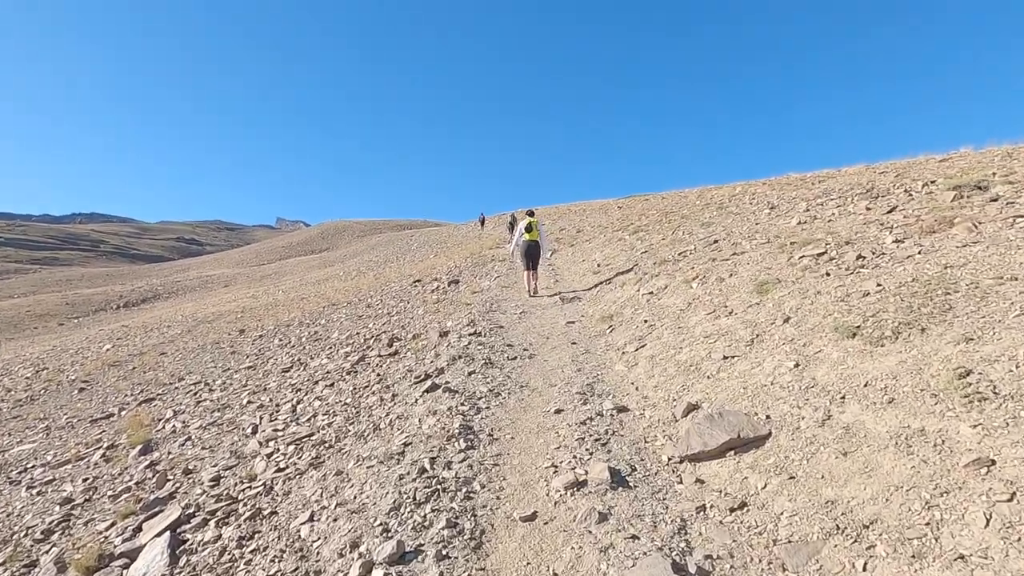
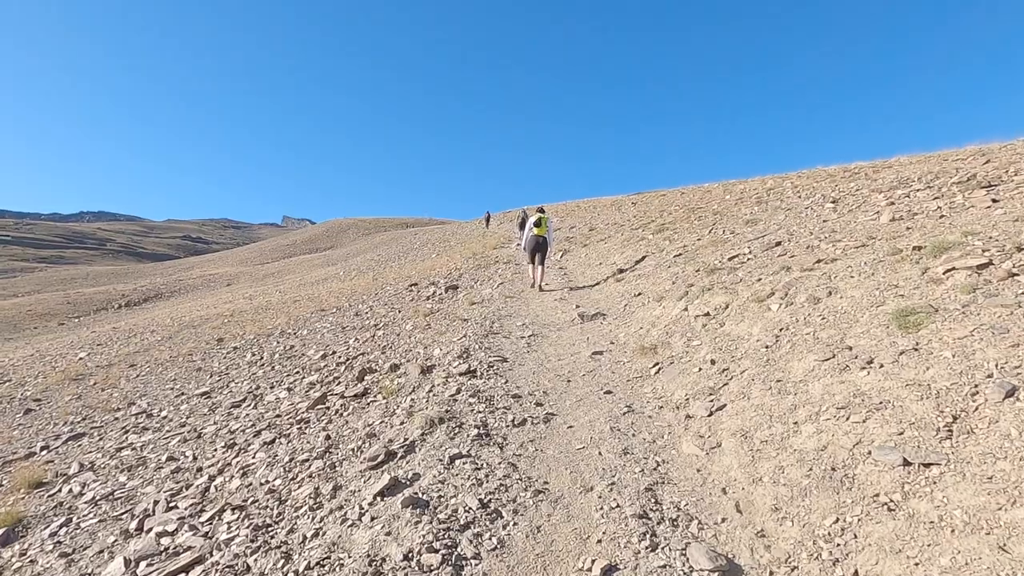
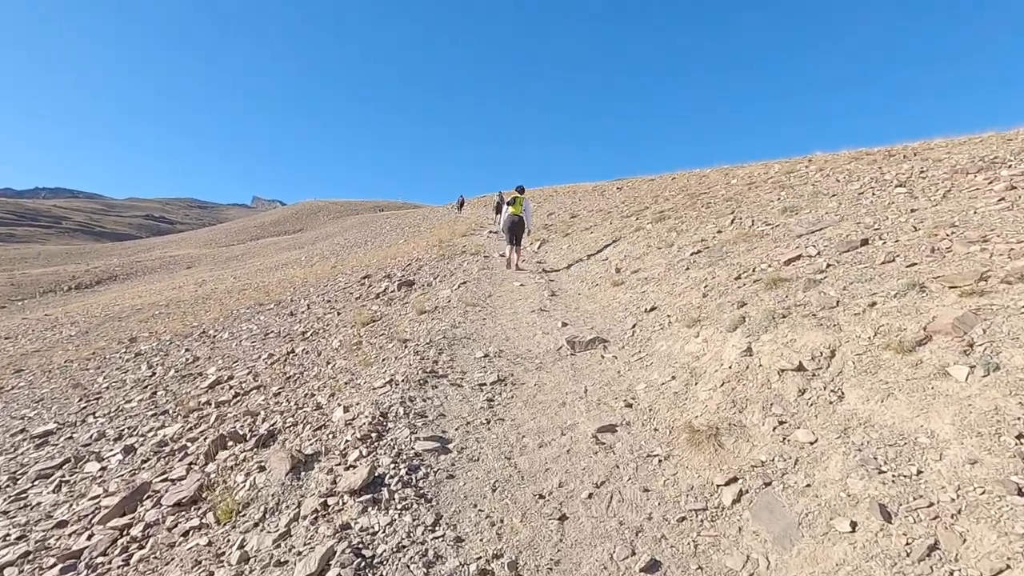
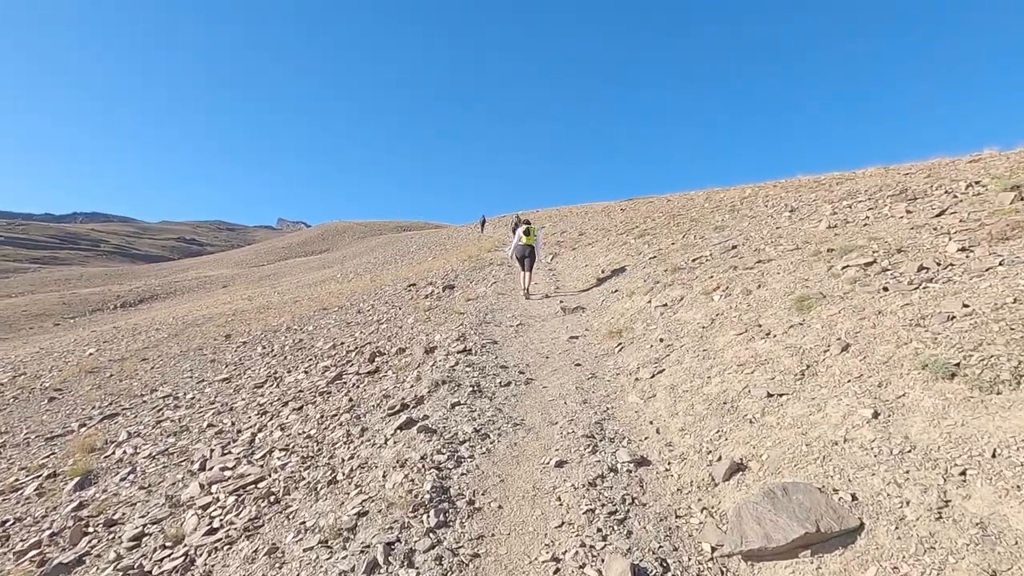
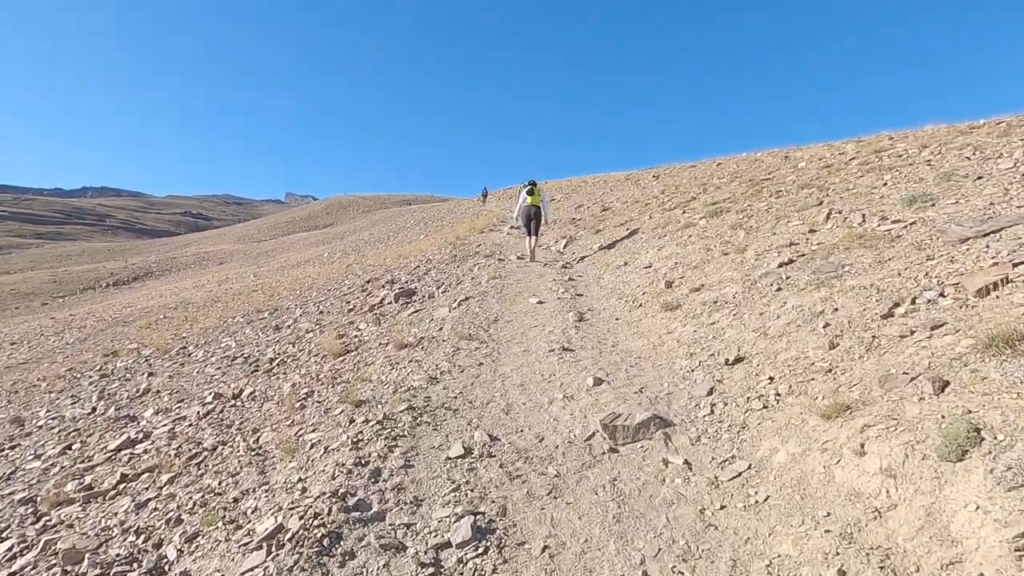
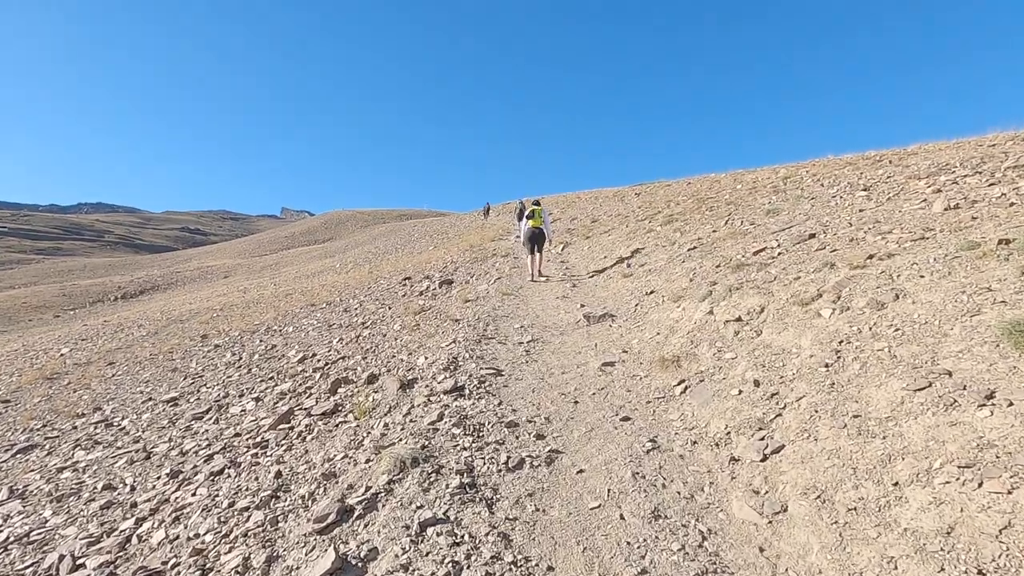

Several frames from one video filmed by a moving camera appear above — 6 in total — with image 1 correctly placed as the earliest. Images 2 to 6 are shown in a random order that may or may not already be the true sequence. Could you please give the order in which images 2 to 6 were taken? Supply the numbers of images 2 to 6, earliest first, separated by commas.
4, 2, 6, 3, 5
